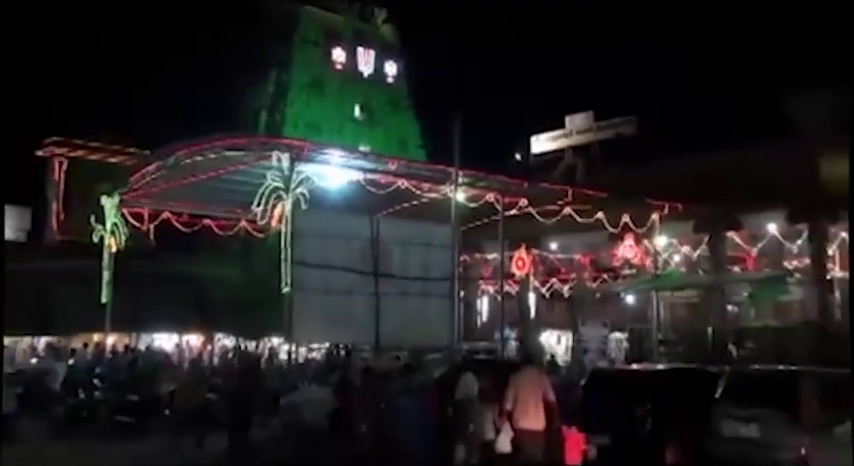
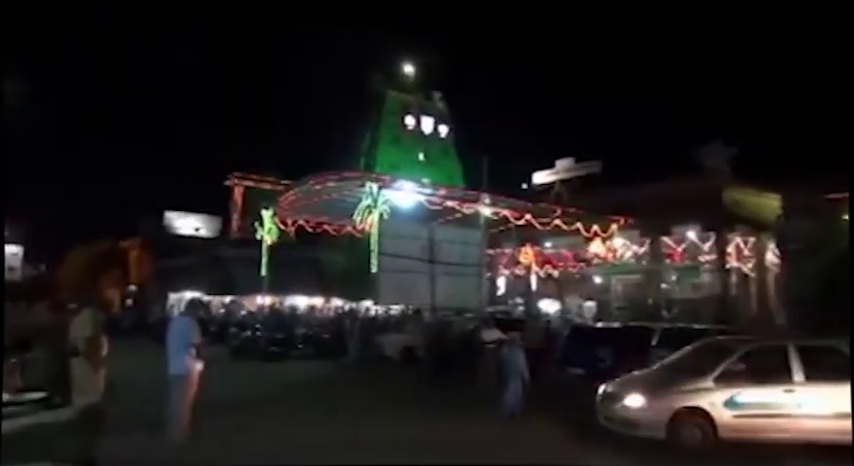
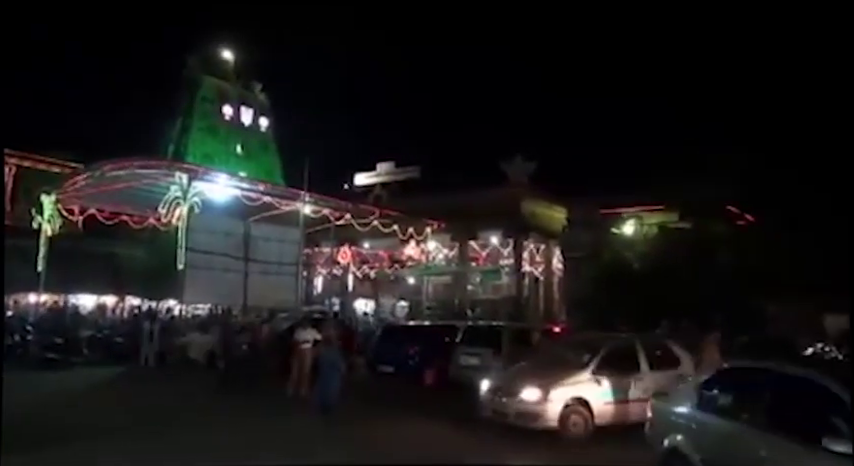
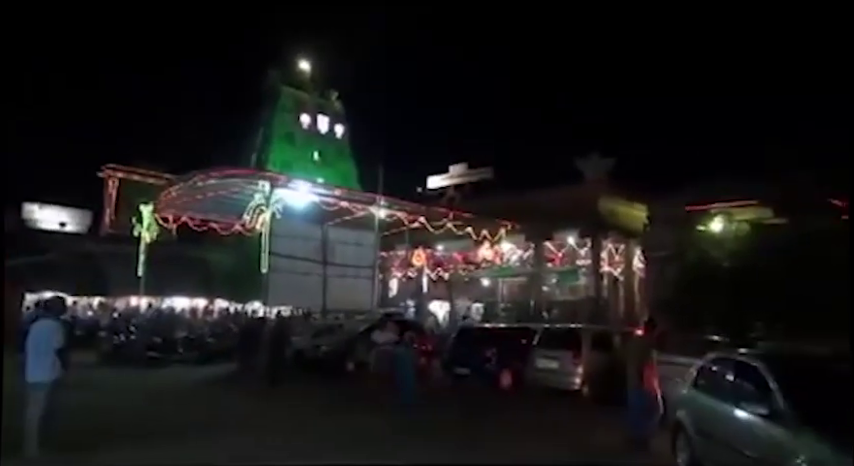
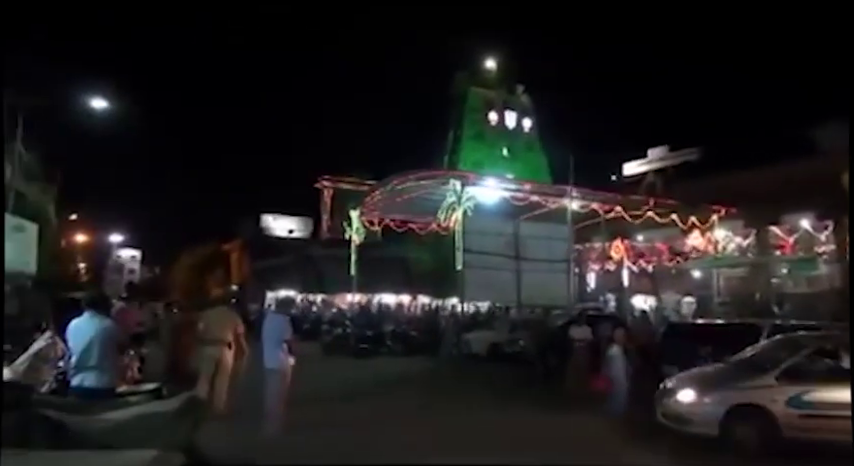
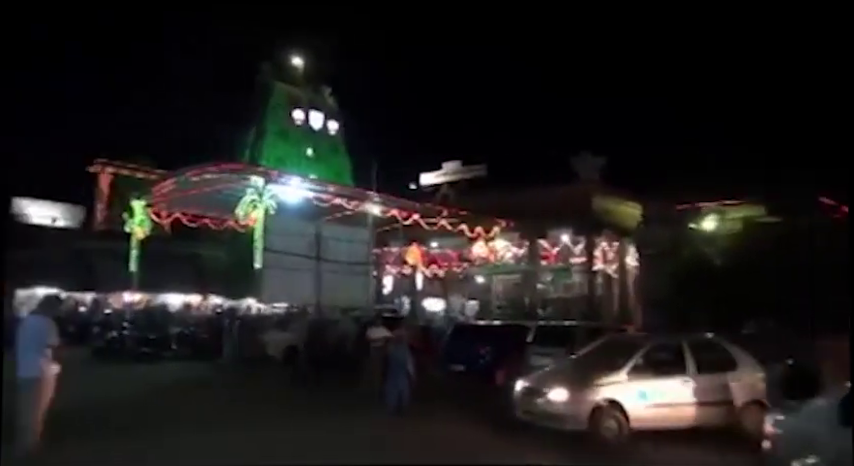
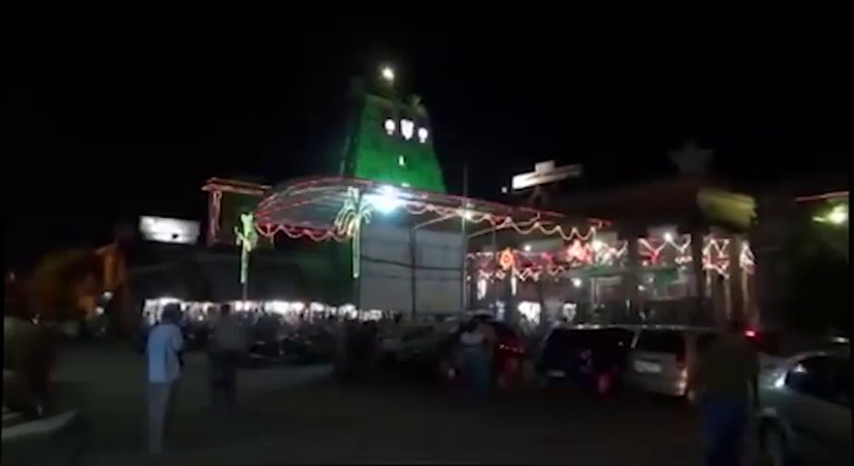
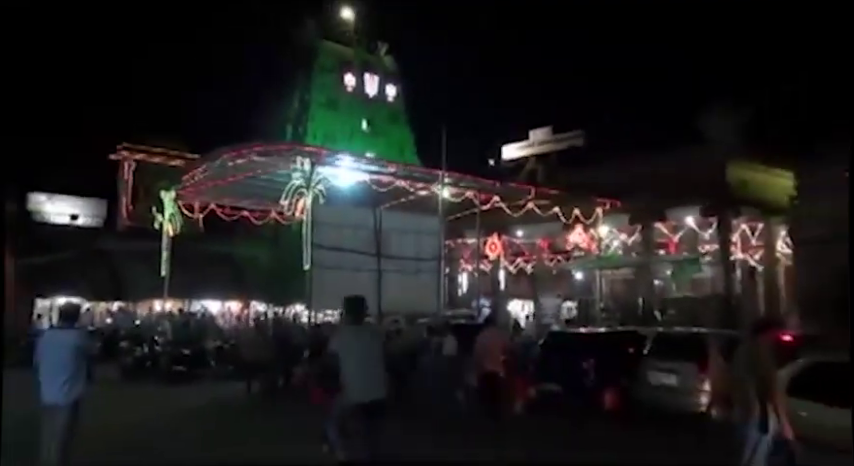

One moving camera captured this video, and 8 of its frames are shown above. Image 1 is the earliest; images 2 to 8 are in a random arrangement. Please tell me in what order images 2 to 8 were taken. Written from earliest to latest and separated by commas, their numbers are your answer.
8, 7, 4, 3, 6, 2, 5
